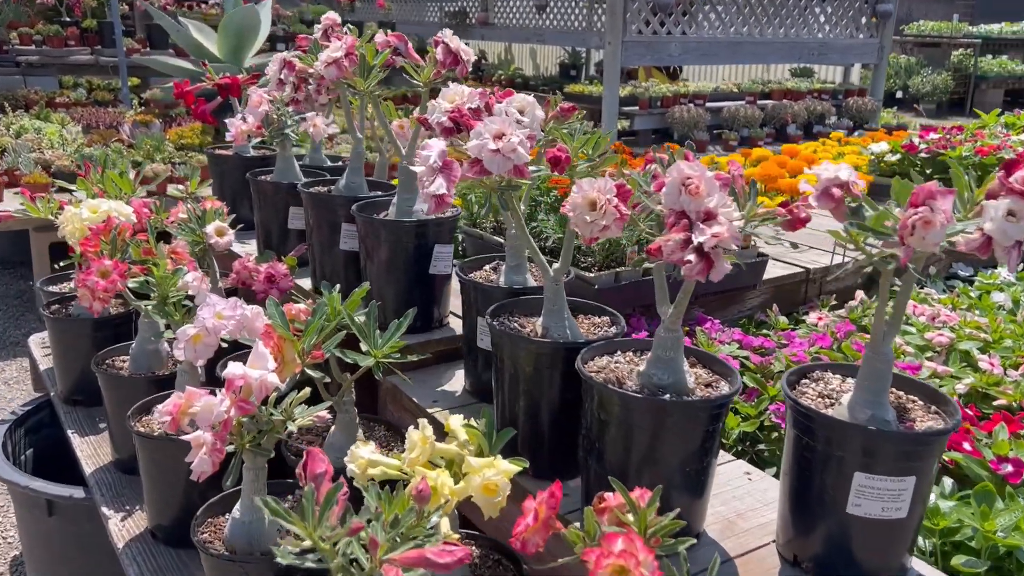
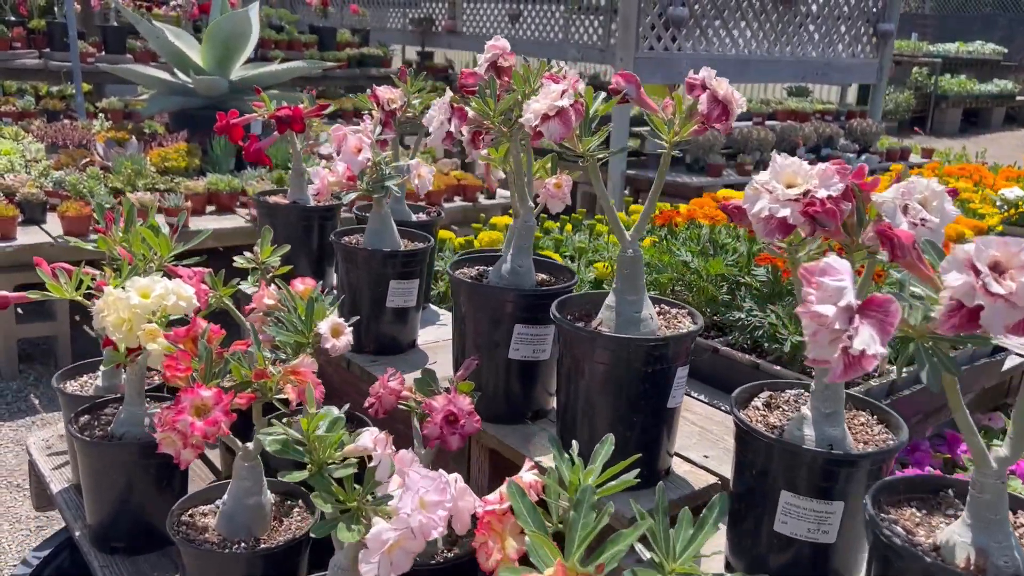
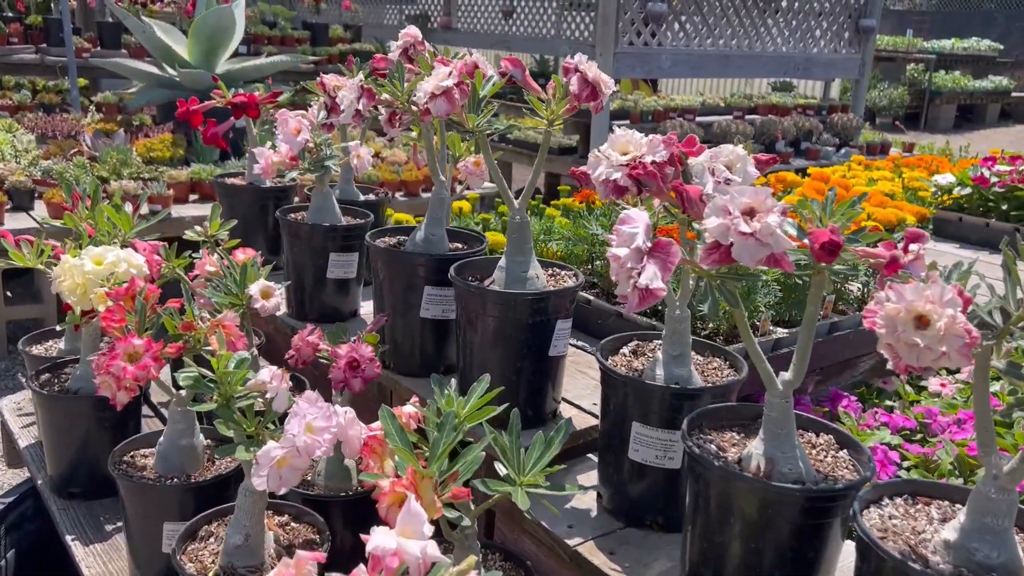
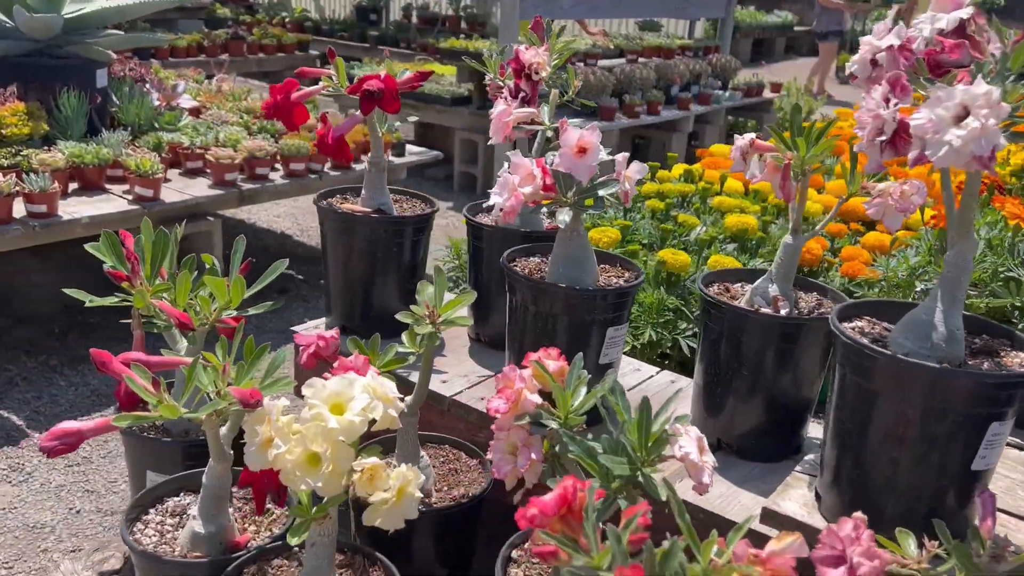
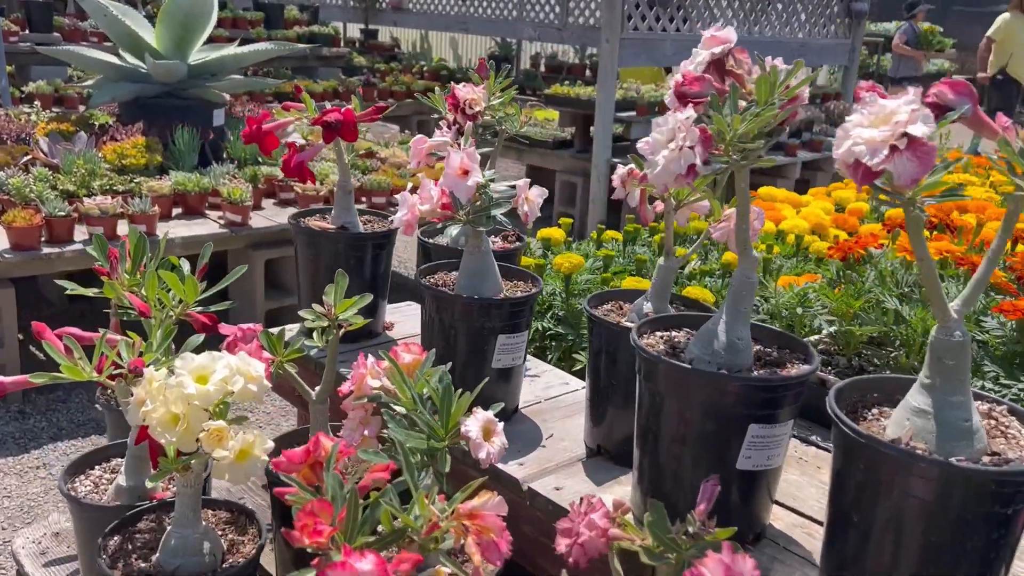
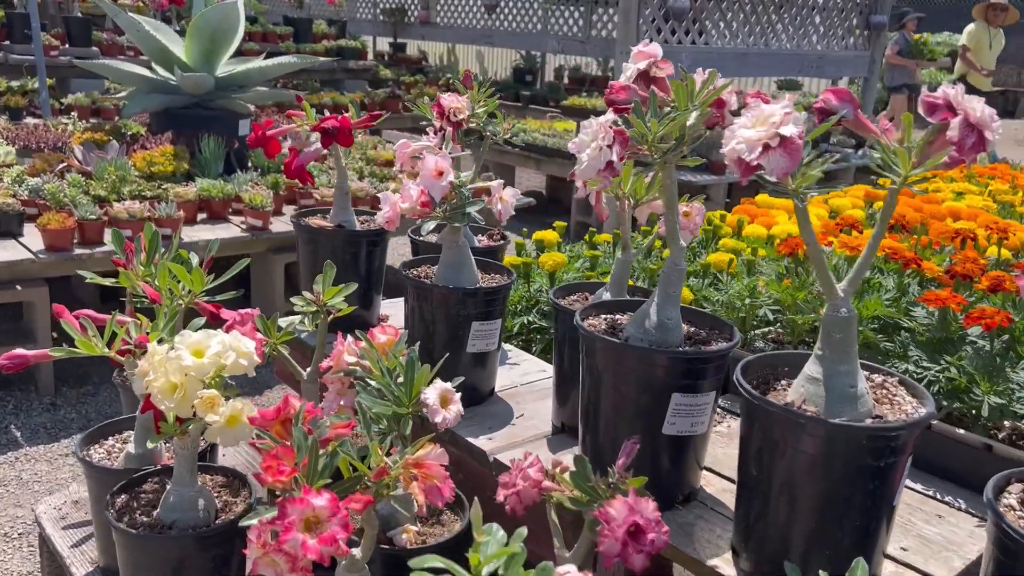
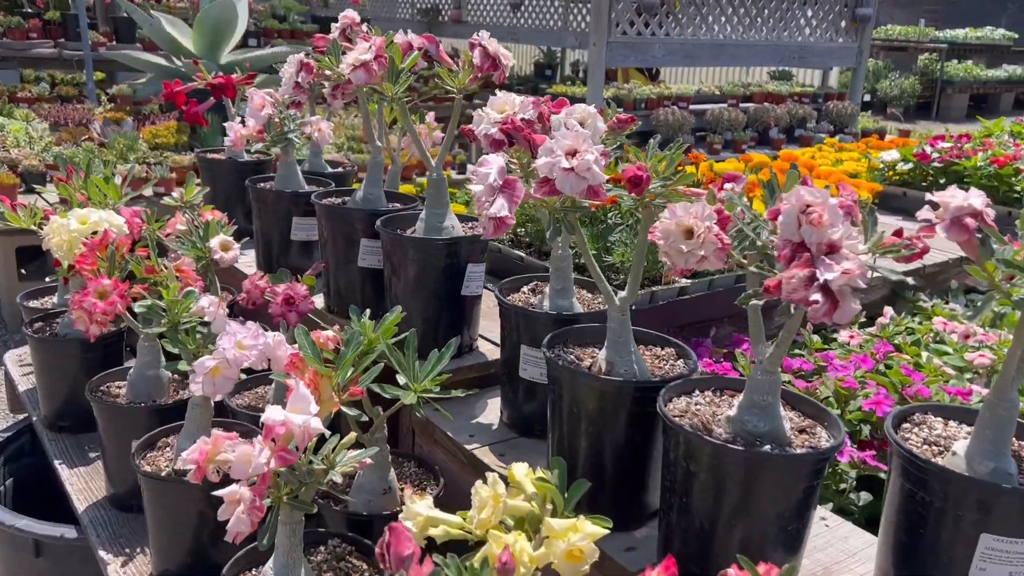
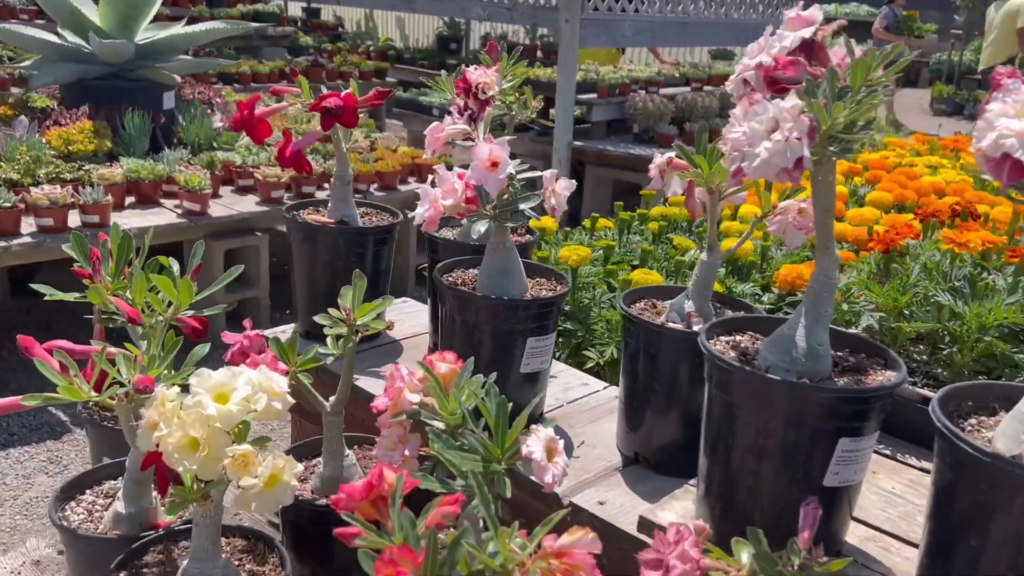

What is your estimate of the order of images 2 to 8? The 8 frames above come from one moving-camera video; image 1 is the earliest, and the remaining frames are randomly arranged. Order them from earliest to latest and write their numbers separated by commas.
7, 3, 2, 6, 5, 8, 4
